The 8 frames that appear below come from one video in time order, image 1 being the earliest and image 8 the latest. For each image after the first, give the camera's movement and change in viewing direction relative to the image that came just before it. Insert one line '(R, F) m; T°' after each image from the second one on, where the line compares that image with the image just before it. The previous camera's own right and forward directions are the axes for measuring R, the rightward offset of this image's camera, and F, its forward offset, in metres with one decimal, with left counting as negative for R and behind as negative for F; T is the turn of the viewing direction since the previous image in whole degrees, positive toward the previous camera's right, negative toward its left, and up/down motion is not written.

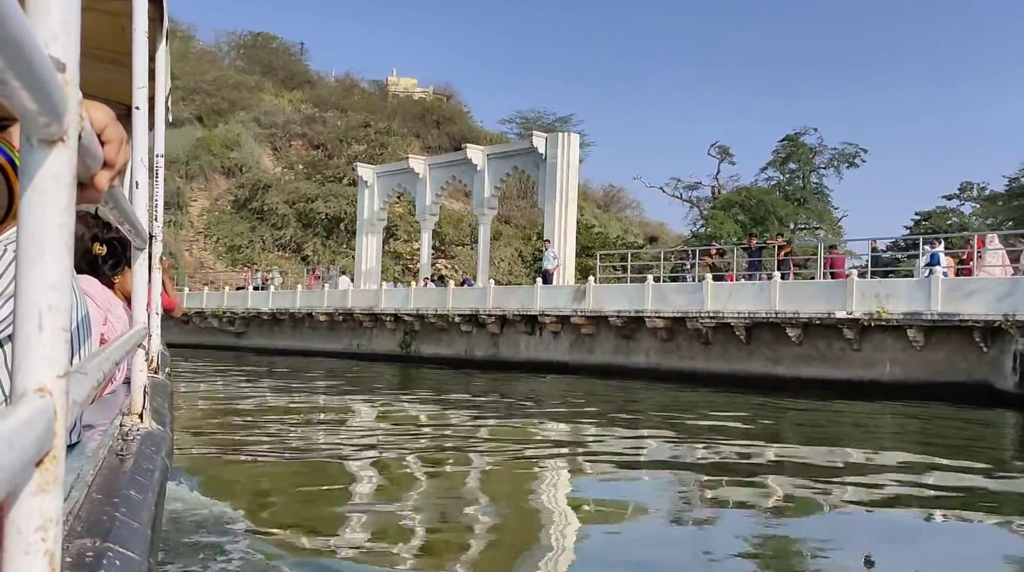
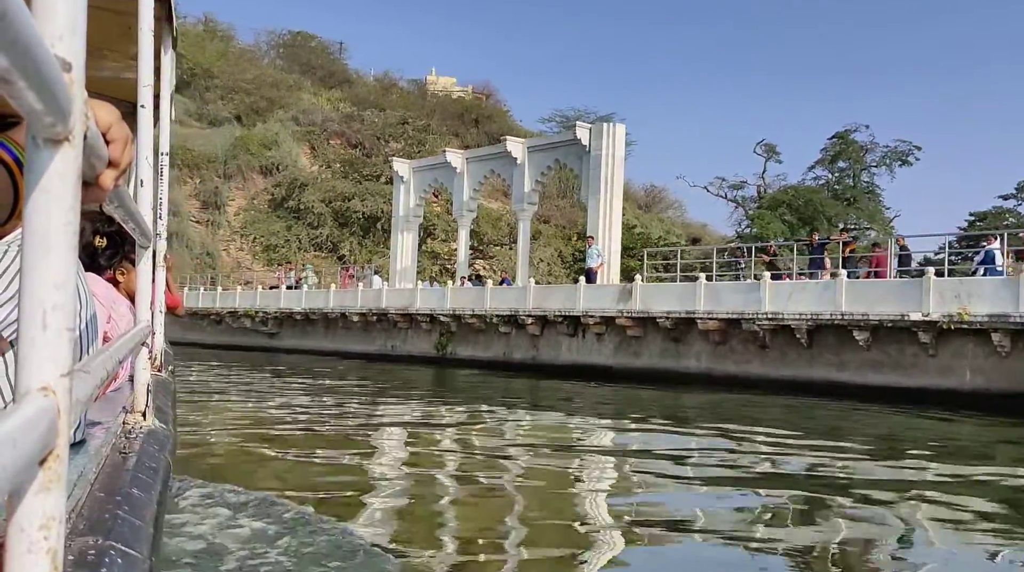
(0.0, +0.7) m; -2°
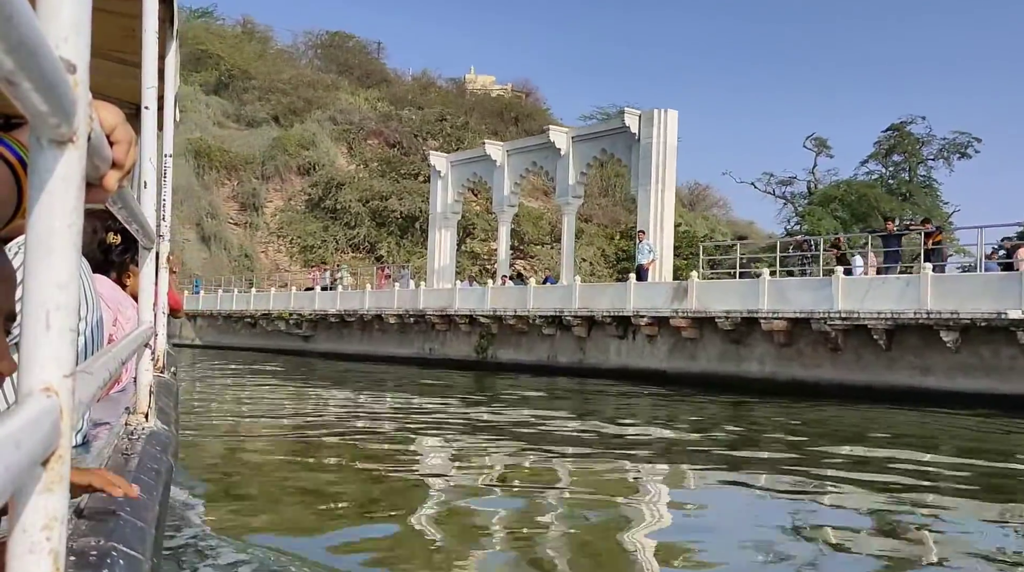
(0.0, +0.8) m; -2°
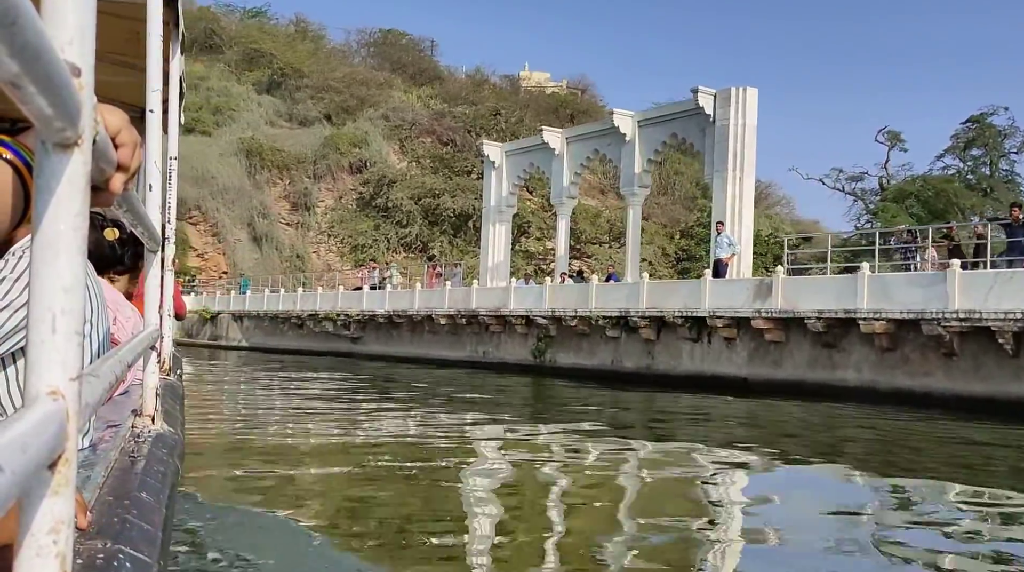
(-0.1, +1.1) m; -3°
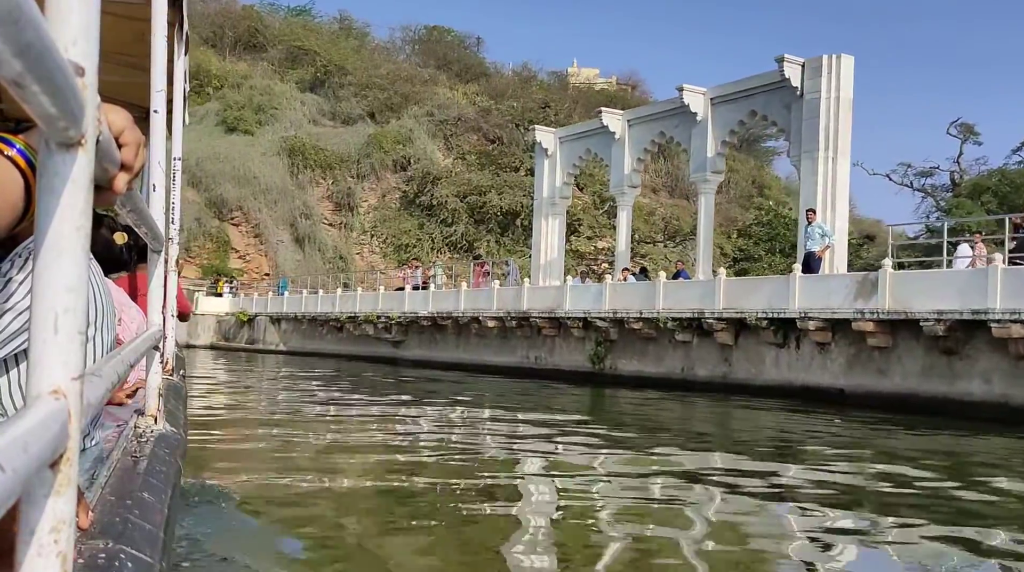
(-0.1, +1.3) m; -2°
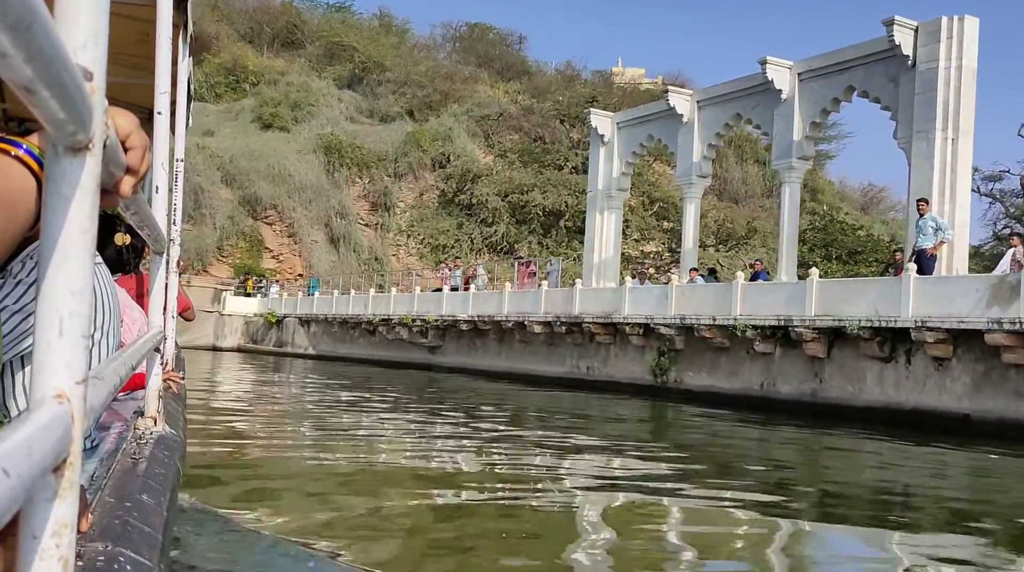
(-0.2, +1.3) m; -2°
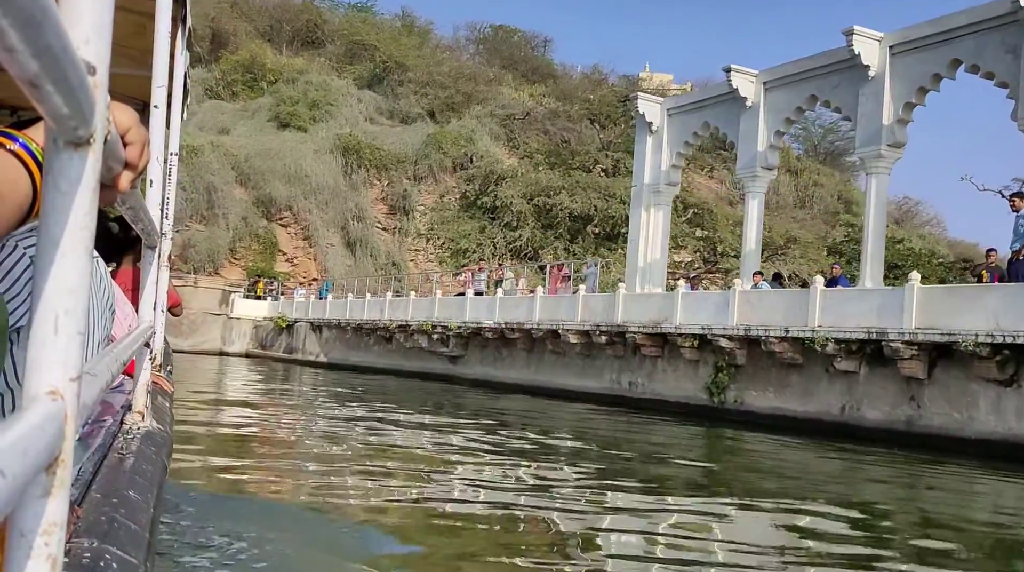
(-0.2, +1.3) m; -1°
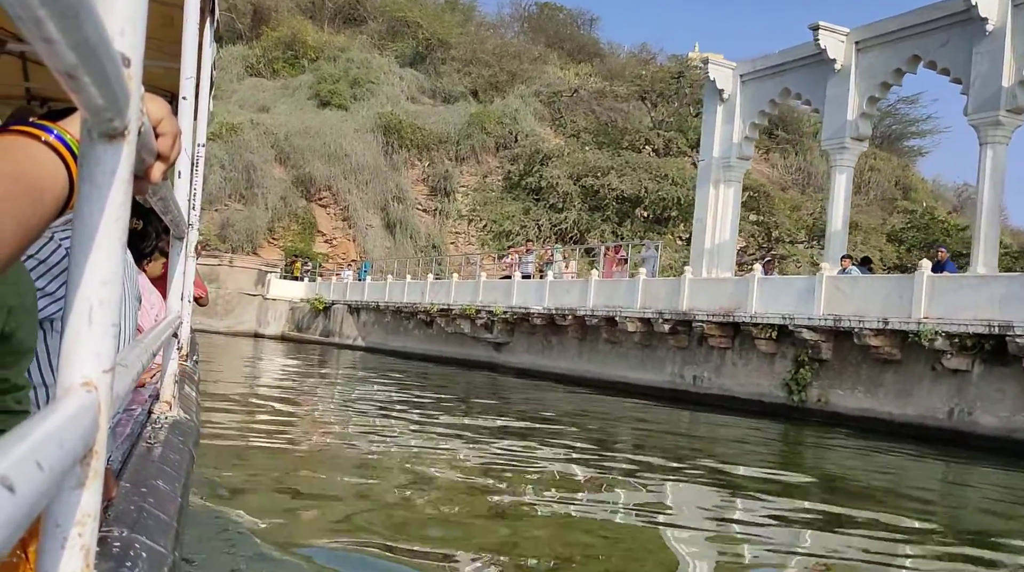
(-0.1, +0.9) m; -2°
